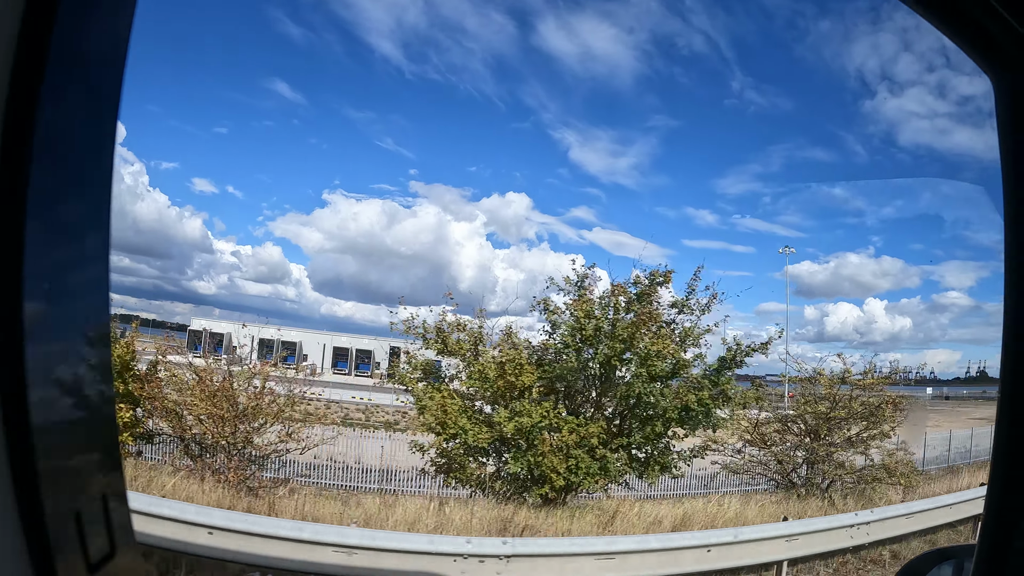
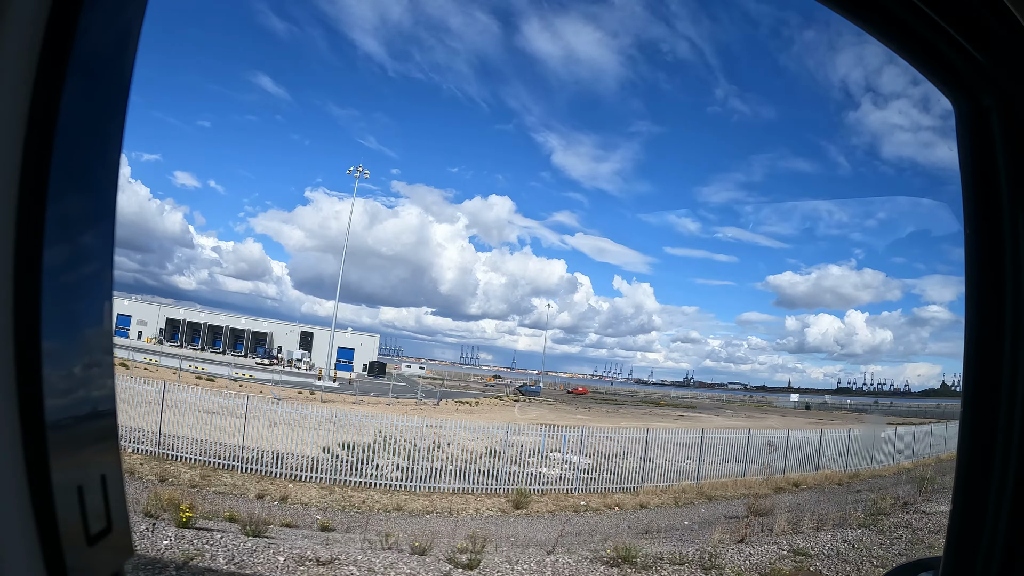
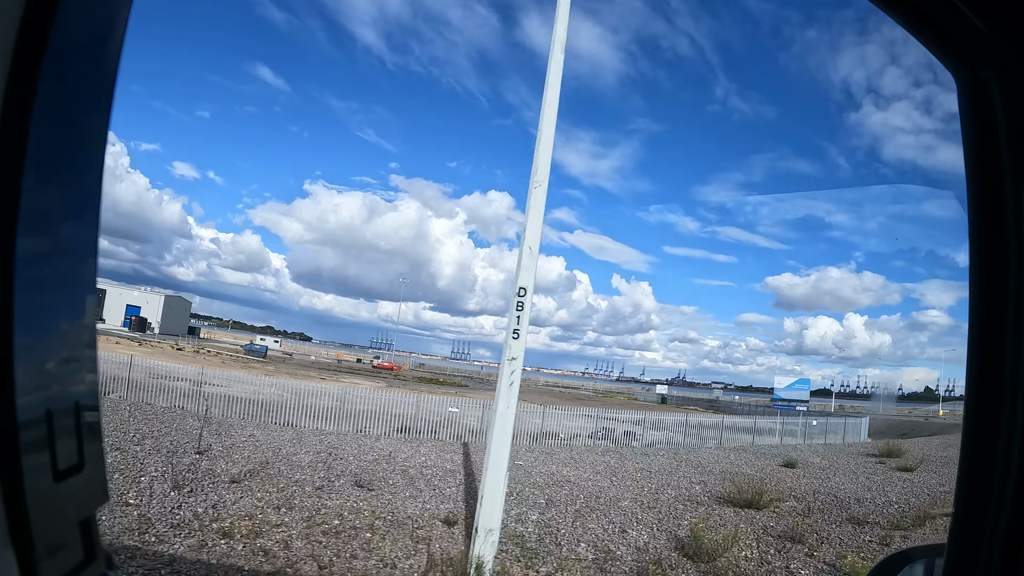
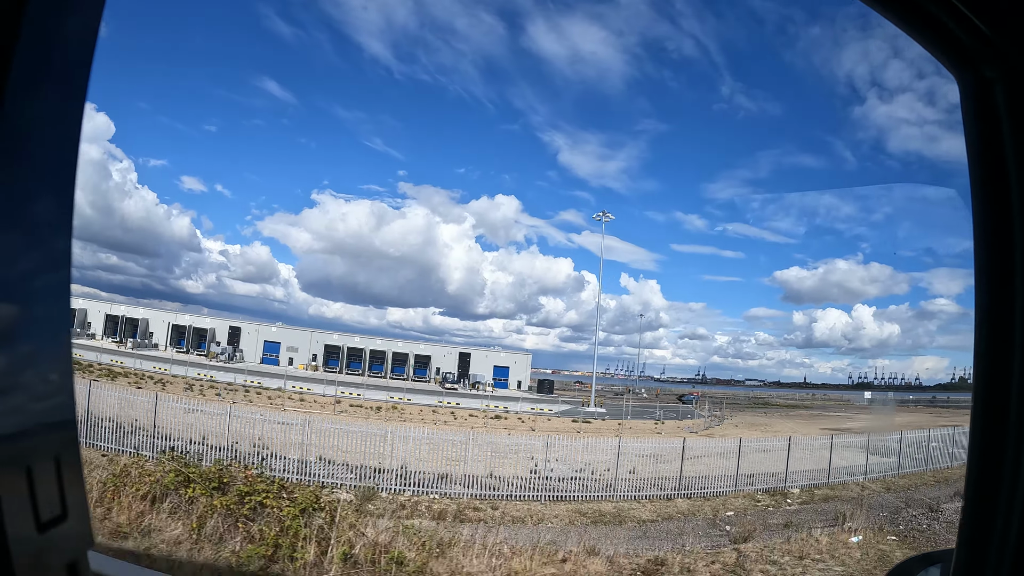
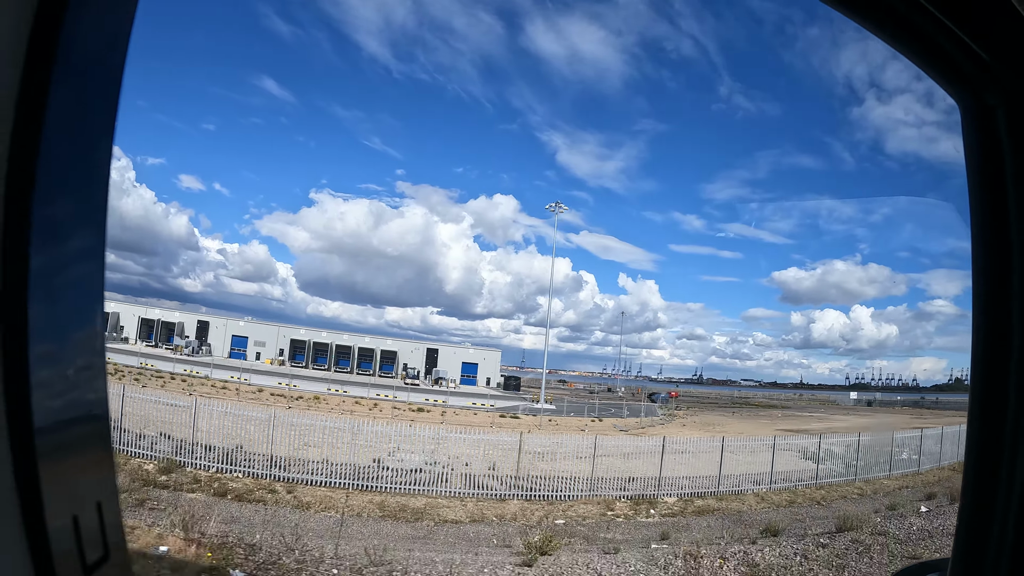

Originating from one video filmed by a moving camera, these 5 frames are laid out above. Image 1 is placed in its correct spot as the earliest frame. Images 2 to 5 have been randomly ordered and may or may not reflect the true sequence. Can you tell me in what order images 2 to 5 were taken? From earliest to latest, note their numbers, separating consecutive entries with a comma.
4, 5, 2, 3
